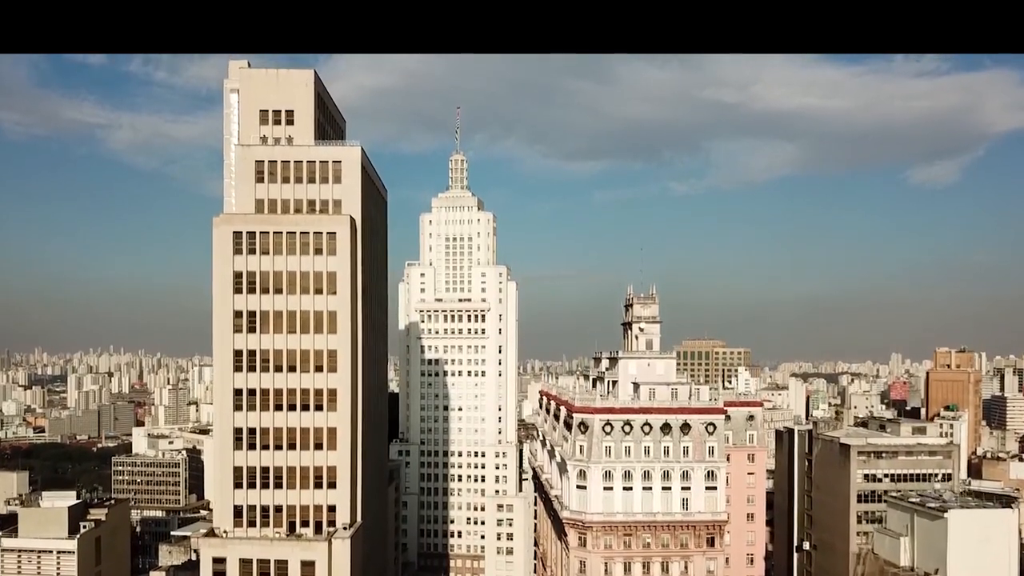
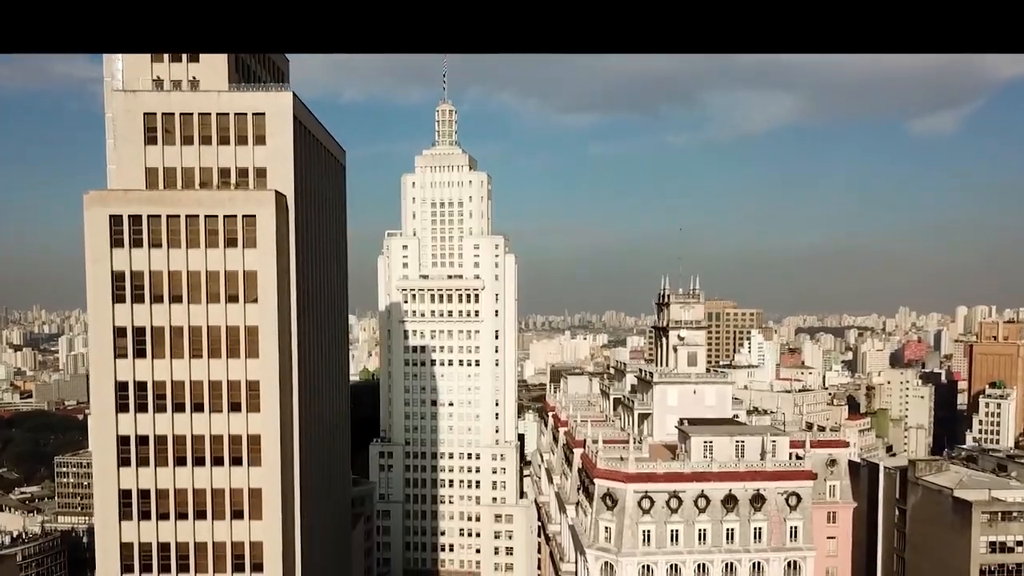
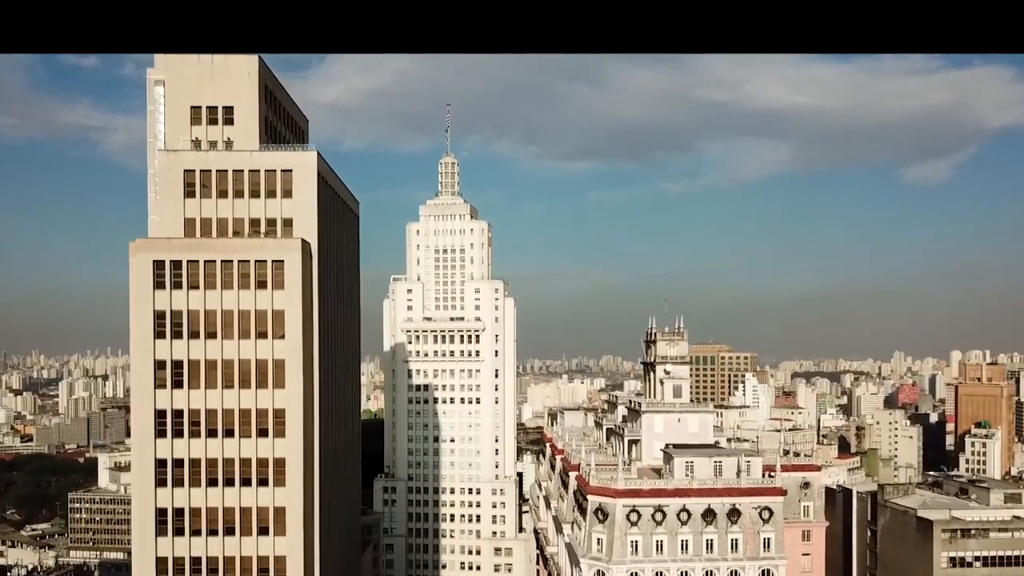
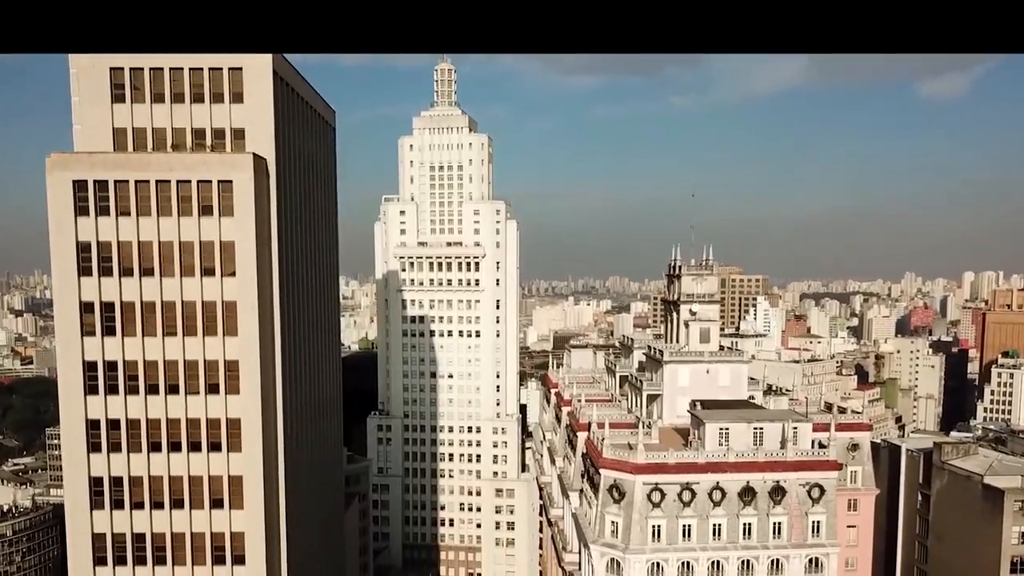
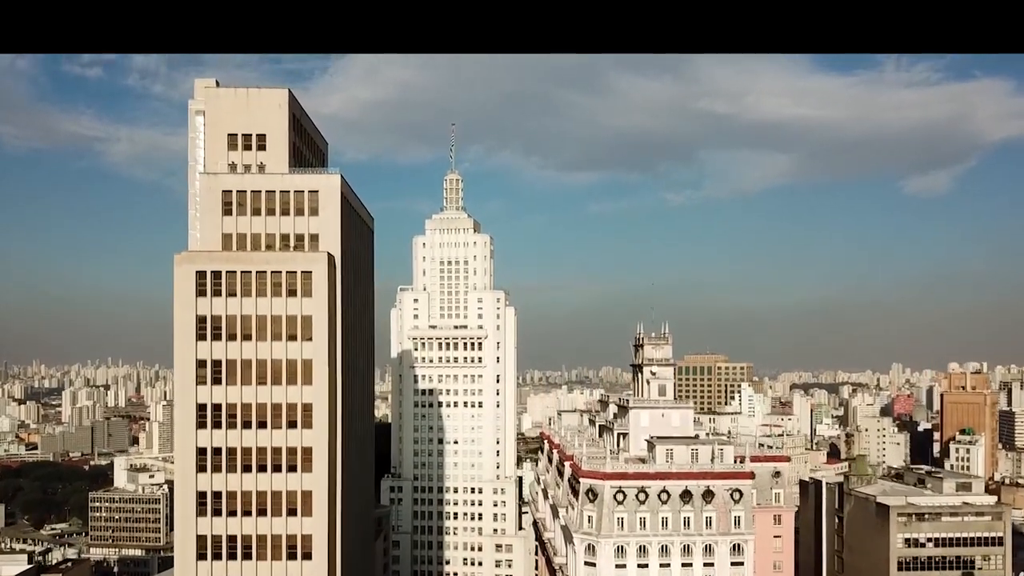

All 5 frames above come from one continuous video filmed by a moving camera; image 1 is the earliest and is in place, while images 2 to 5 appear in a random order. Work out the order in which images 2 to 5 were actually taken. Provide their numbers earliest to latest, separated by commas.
5, 3, 2, 4
